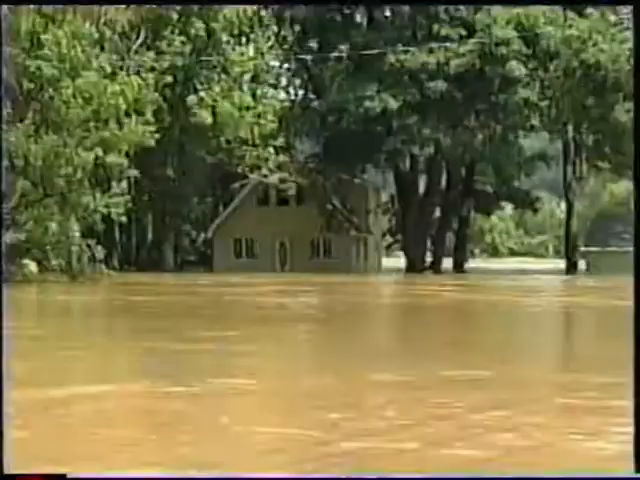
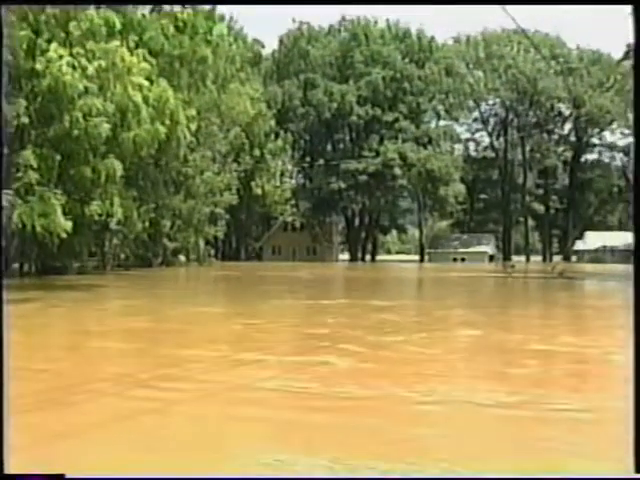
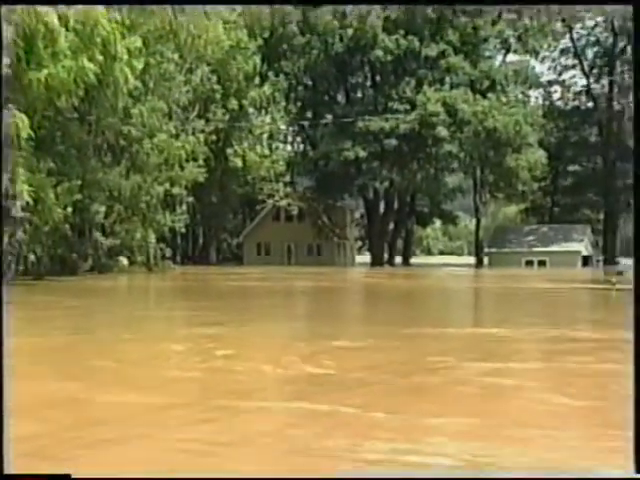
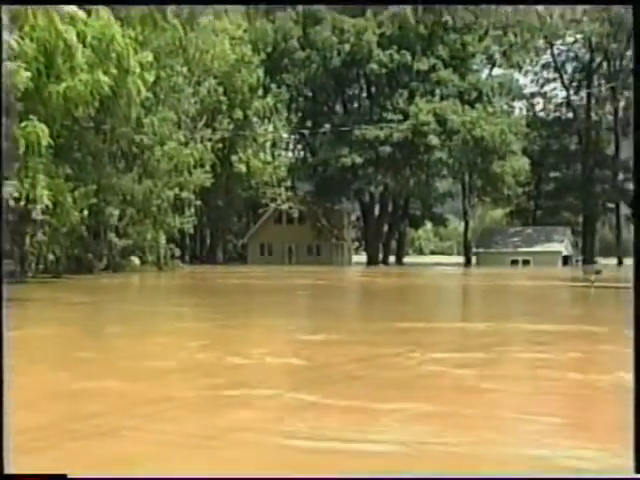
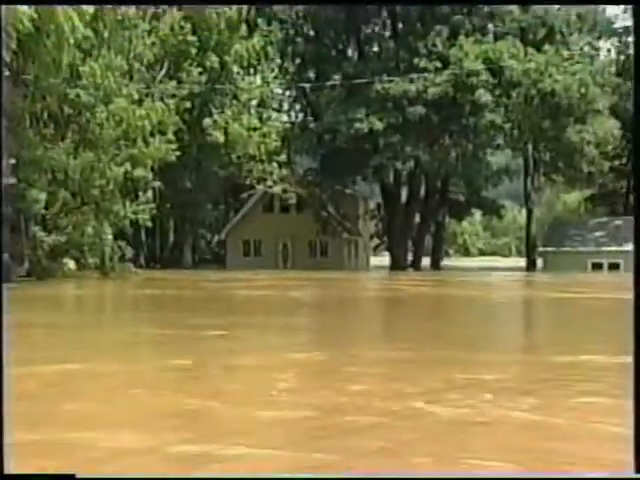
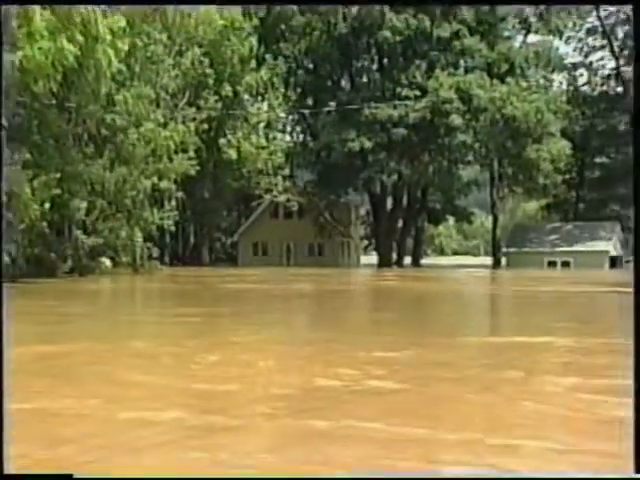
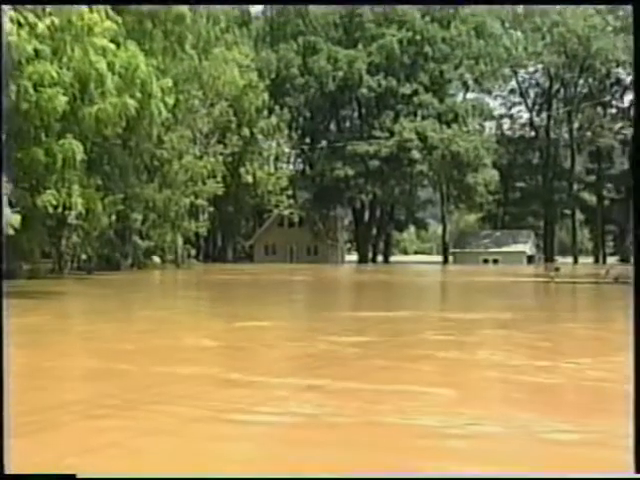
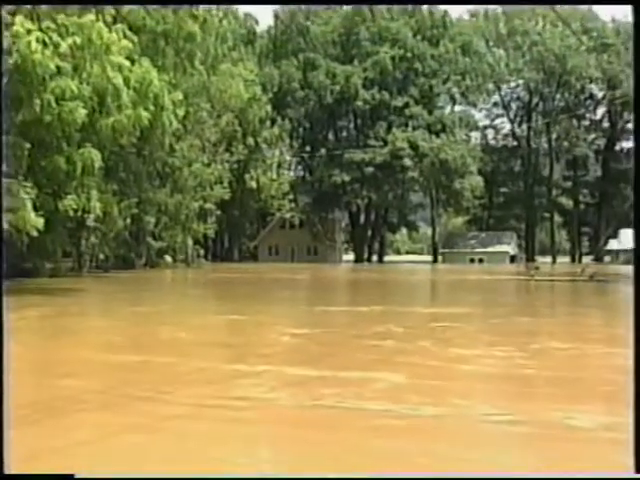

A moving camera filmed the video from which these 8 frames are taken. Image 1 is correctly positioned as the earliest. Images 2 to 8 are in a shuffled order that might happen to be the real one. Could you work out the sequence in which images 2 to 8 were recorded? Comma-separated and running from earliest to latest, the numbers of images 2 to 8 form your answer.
5, 6, 3, 4, 7, 8, 2
